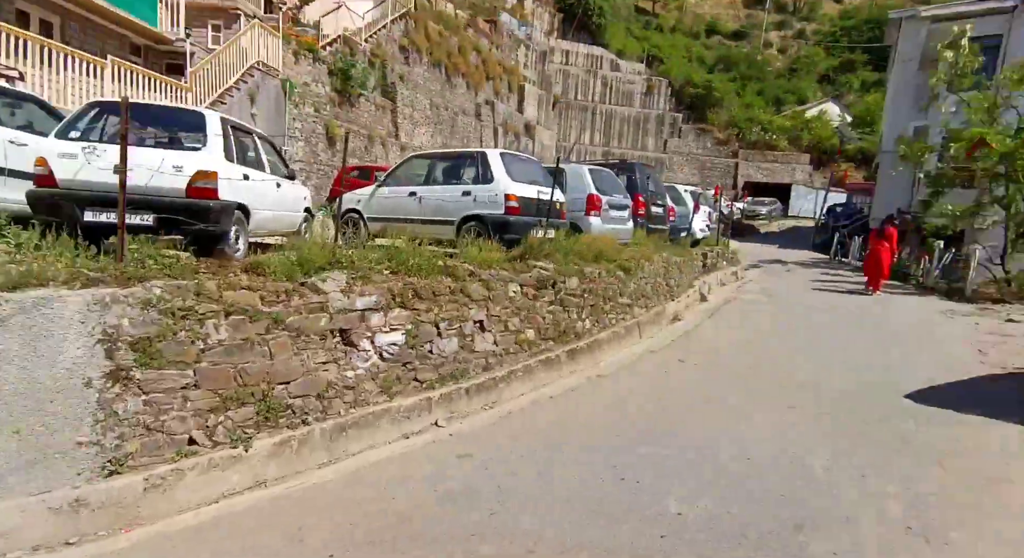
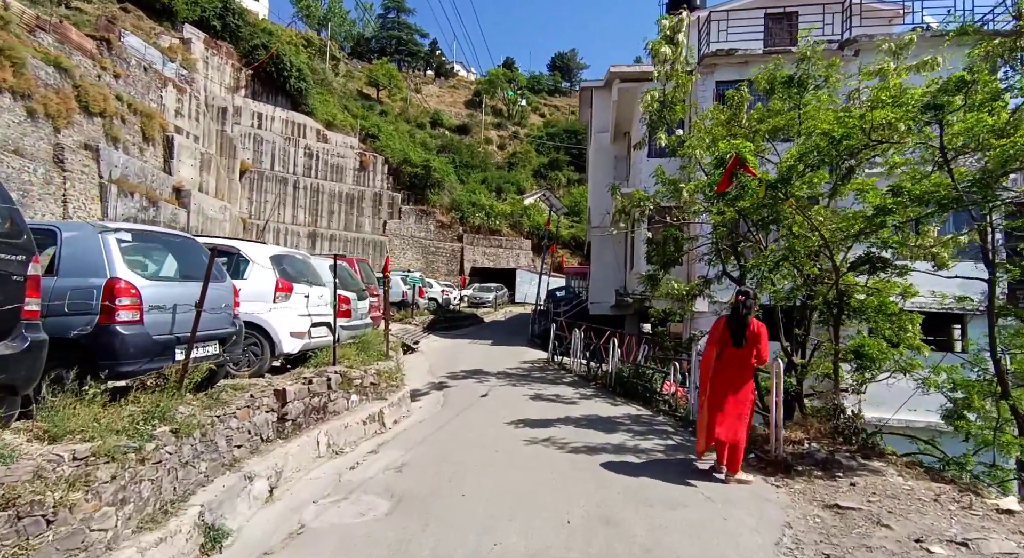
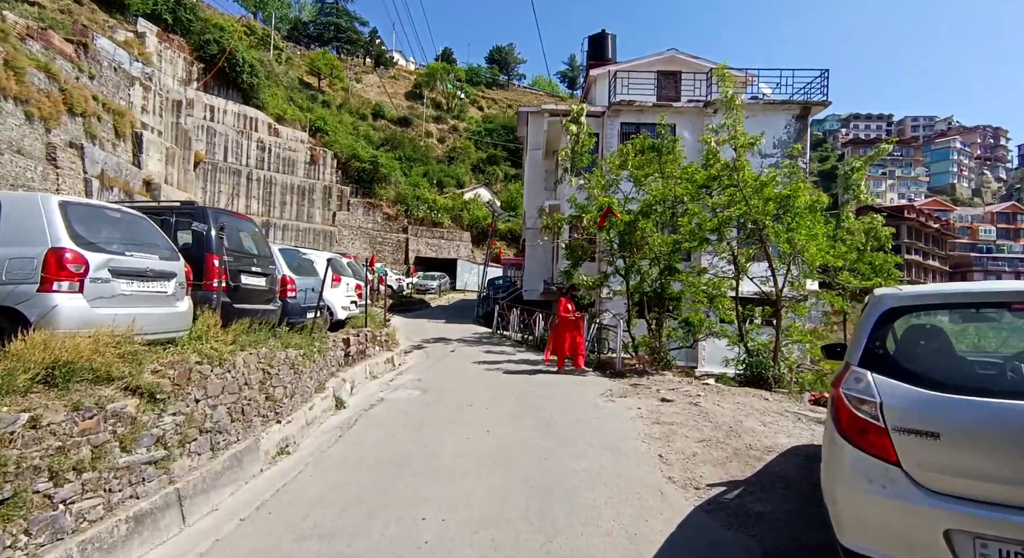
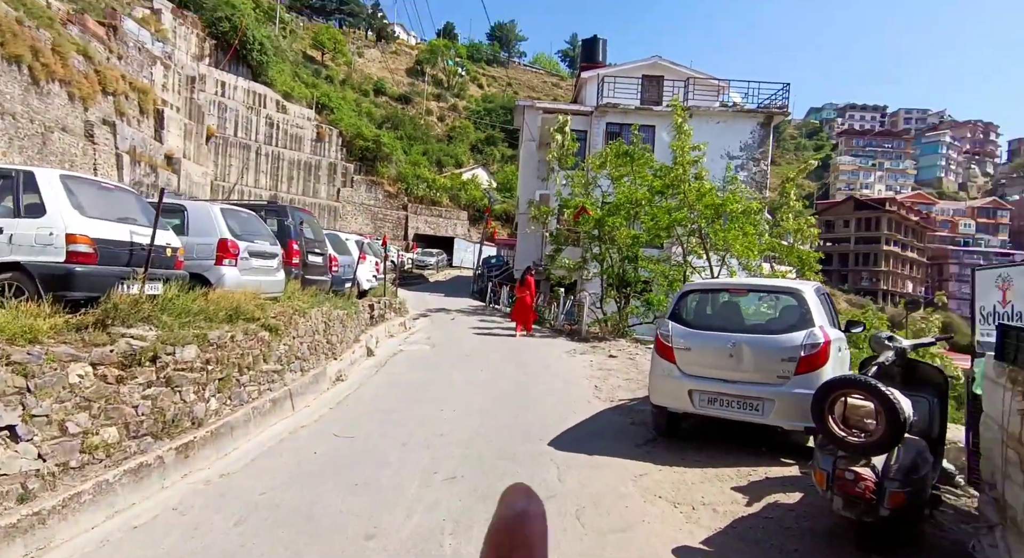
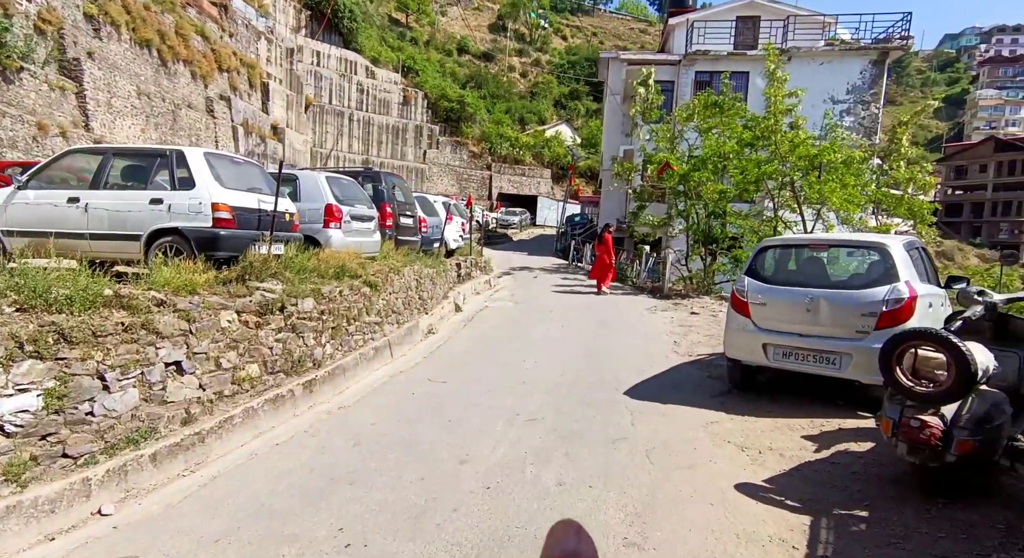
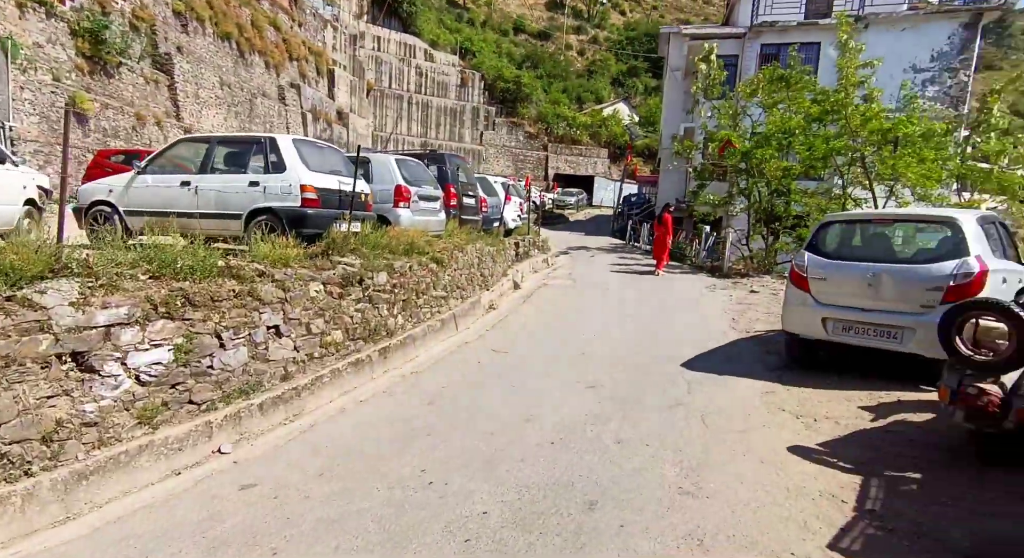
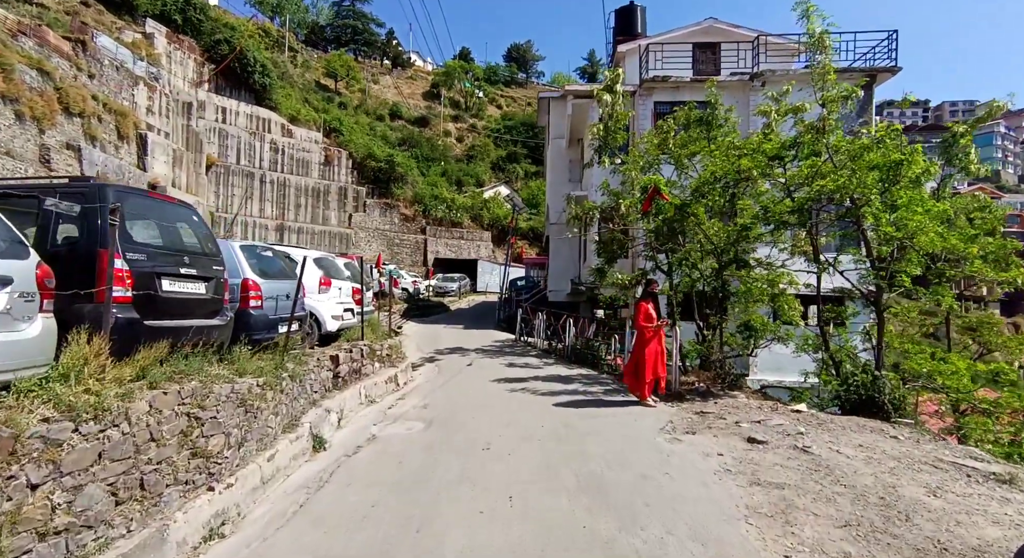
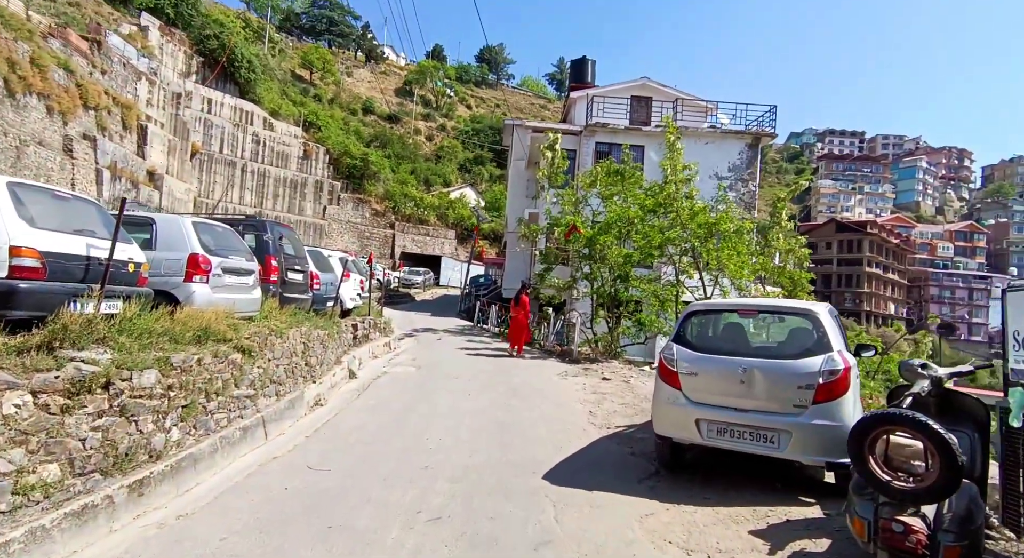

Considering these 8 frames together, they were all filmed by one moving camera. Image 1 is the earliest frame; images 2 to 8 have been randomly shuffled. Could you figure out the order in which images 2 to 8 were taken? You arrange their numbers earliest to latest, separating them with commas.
6, 5, 4, 8, 3, 7, 2
